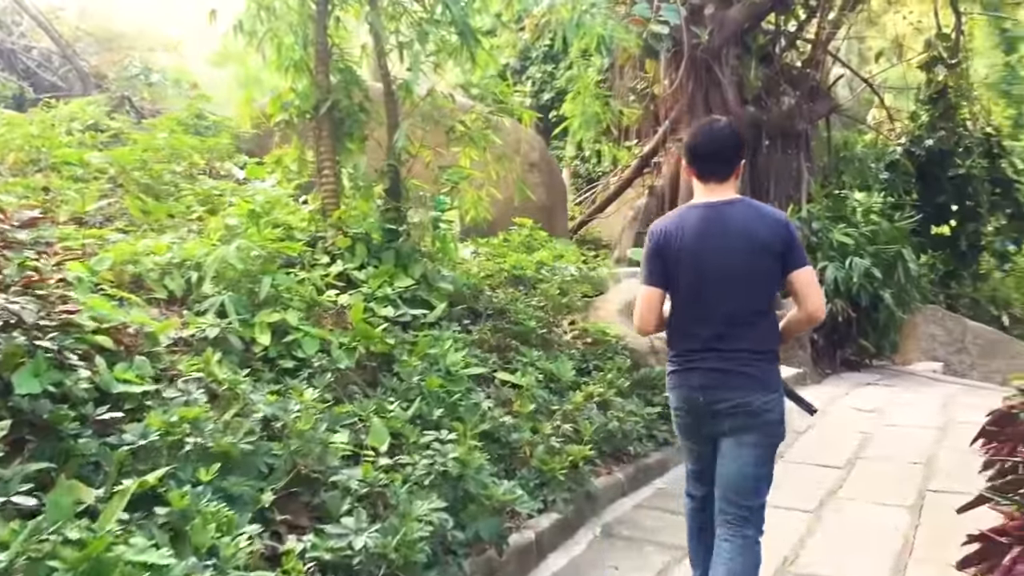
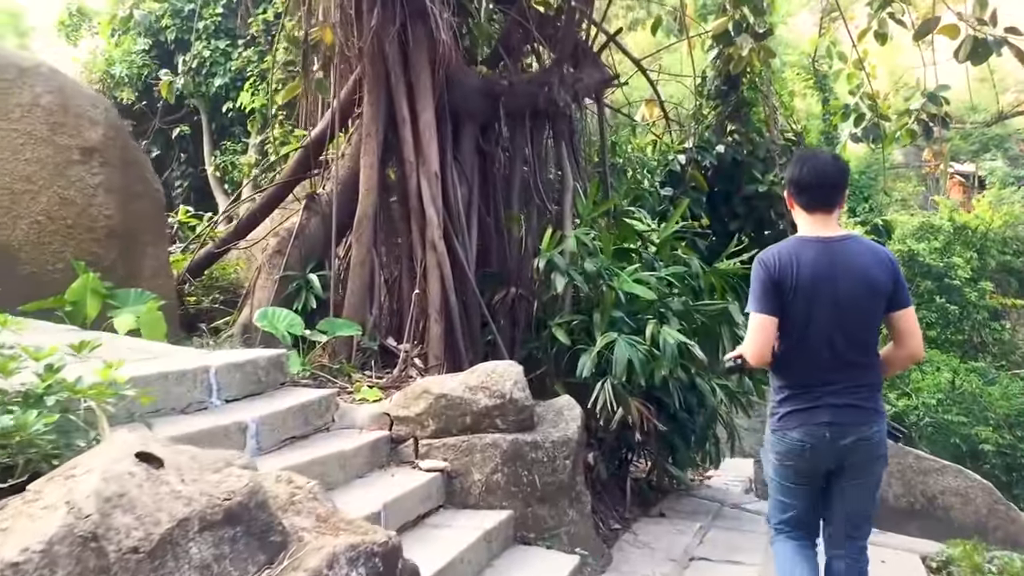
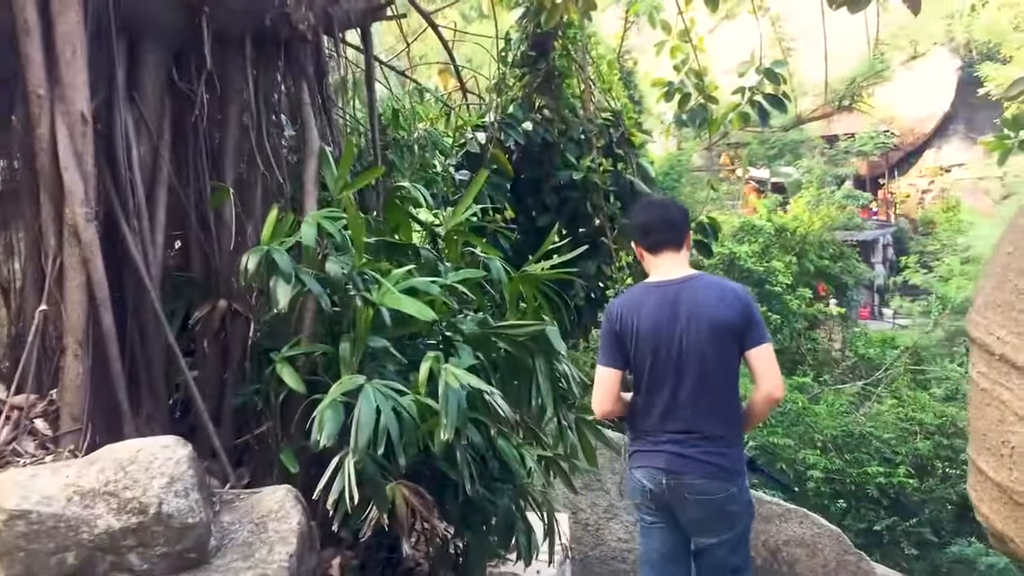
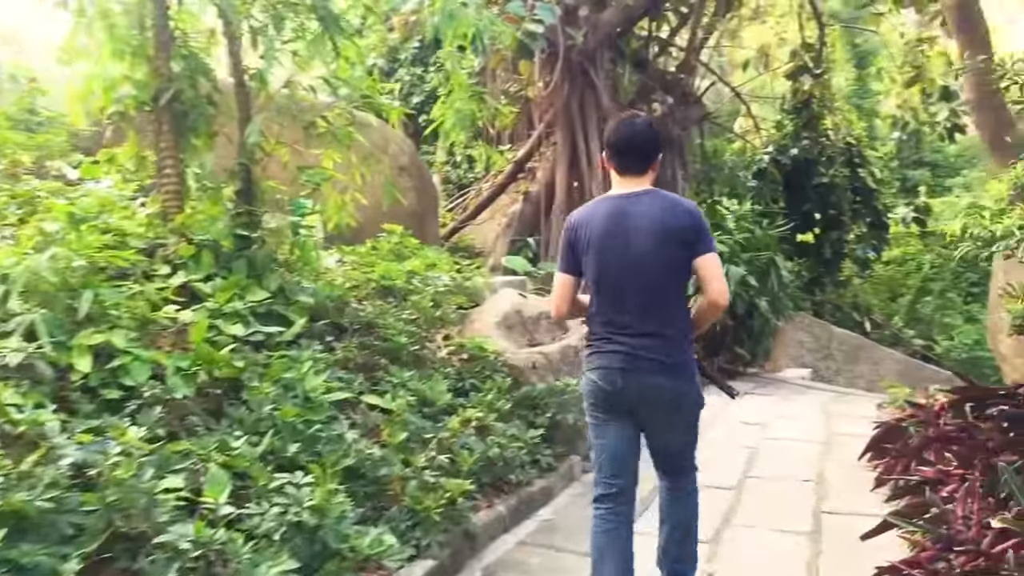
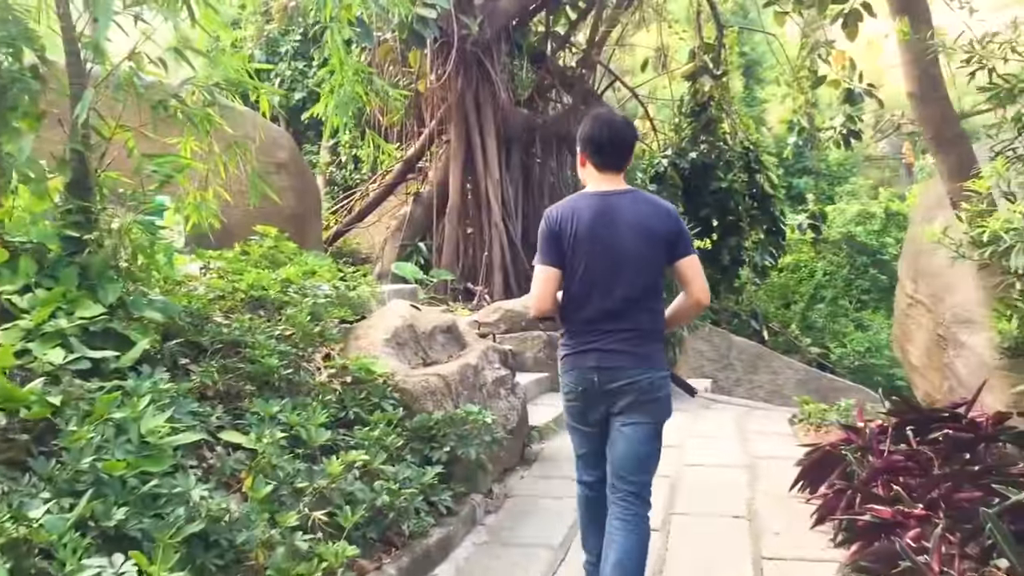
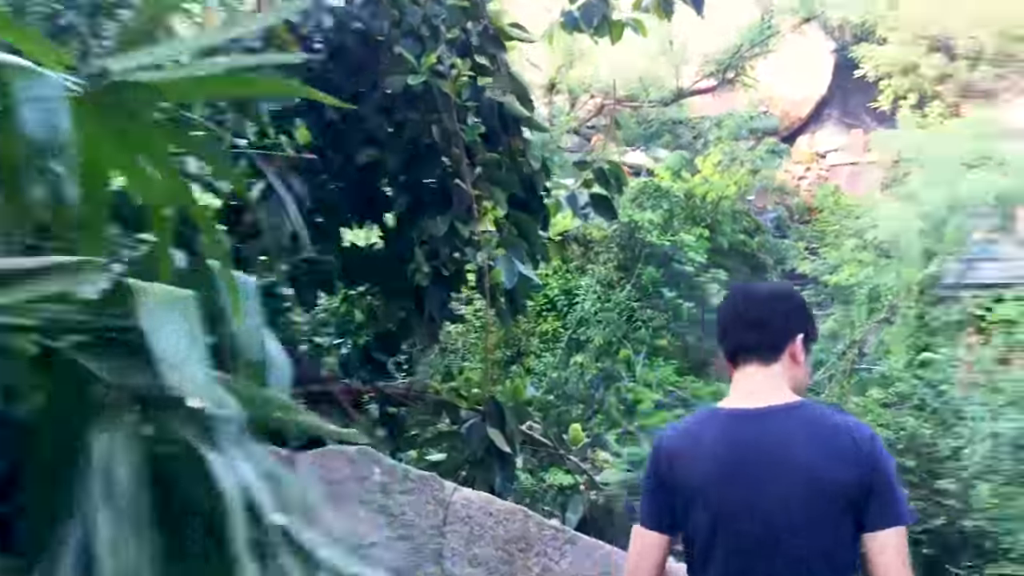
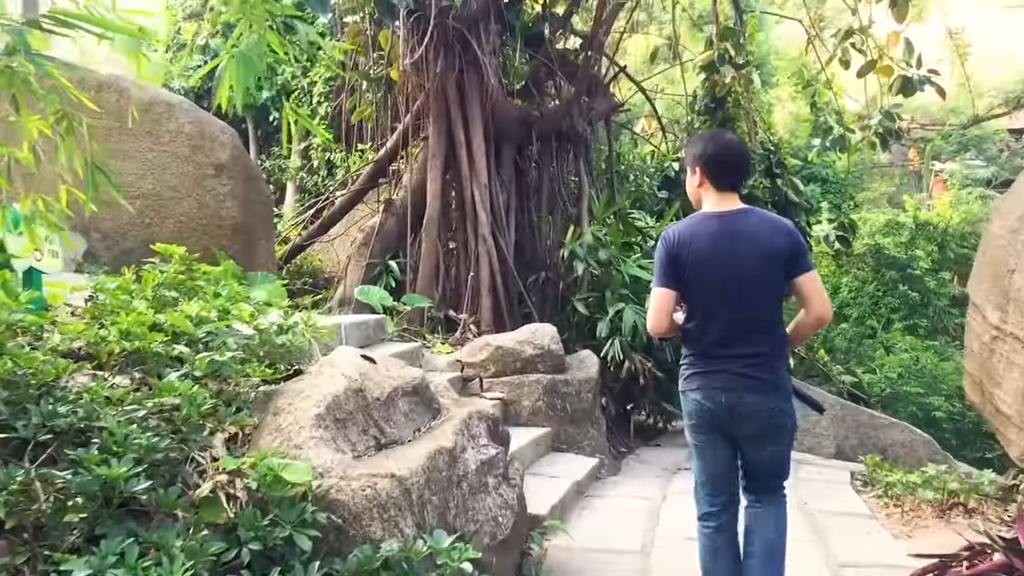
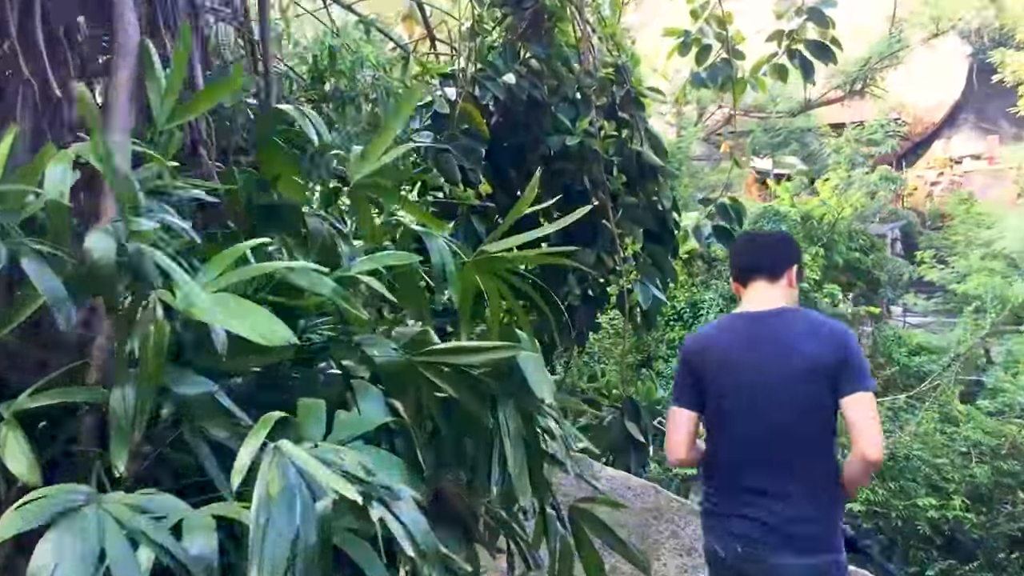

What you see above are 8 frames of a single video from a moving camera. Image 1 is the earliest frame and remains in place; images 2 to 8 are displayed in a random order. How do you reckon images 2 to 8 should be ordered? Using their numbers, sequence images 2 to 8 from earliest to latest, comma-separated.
4, 5, 7, 2, 3, 8, 6
